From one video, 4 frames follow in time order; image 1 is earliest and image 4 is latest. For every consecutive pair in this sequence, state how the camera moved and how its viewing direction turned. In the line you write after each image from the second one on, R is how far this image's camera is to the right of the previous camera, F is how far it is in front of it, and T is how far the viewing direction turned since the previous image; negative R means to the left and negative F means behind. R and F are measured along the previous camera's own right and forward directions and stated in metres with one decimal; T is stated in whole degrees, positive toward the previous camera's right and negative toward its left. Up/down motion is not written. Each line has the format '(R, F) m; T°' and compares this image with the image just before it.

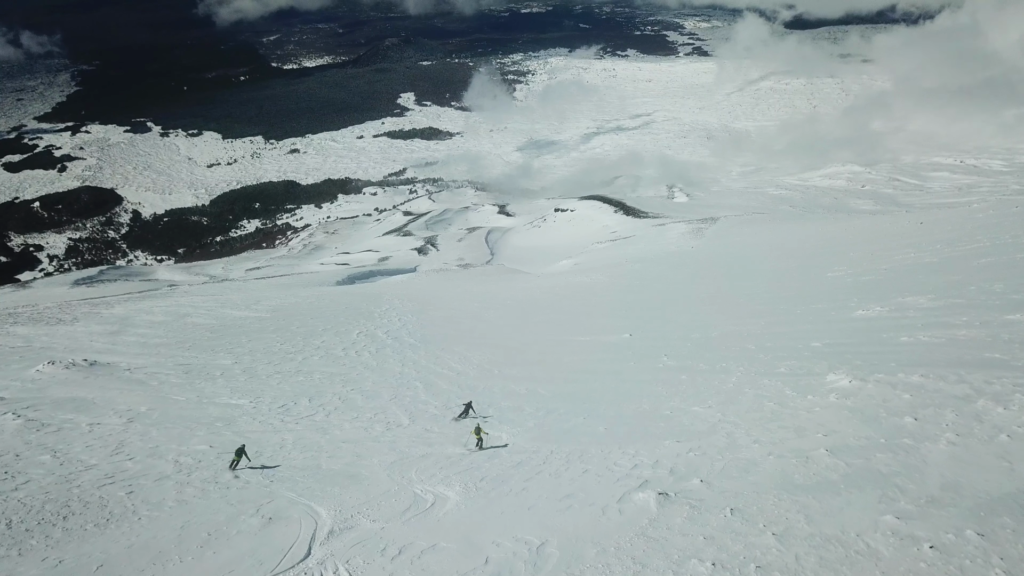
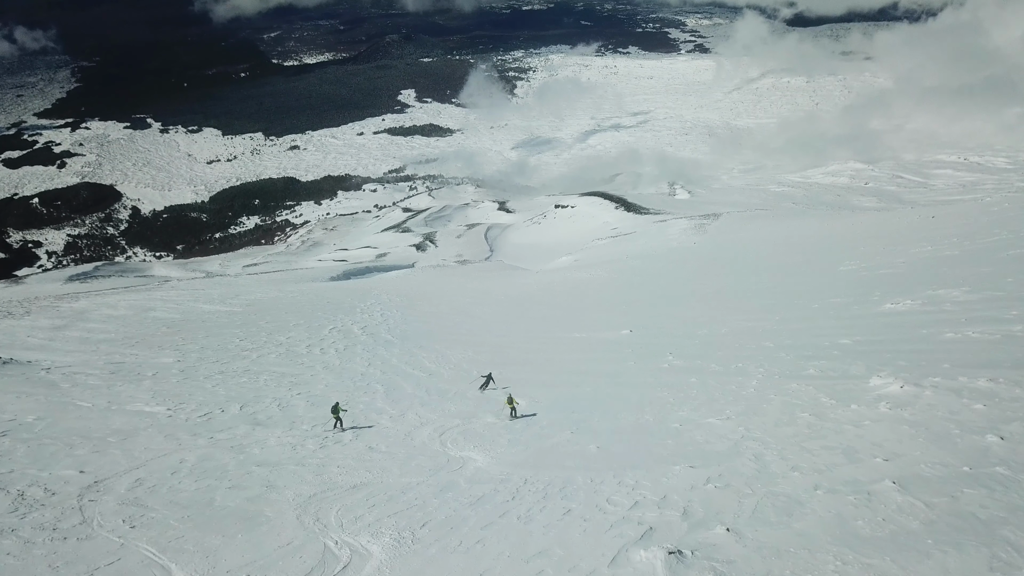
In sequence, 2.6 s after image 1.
(+0.2, +1.3) m; 0°
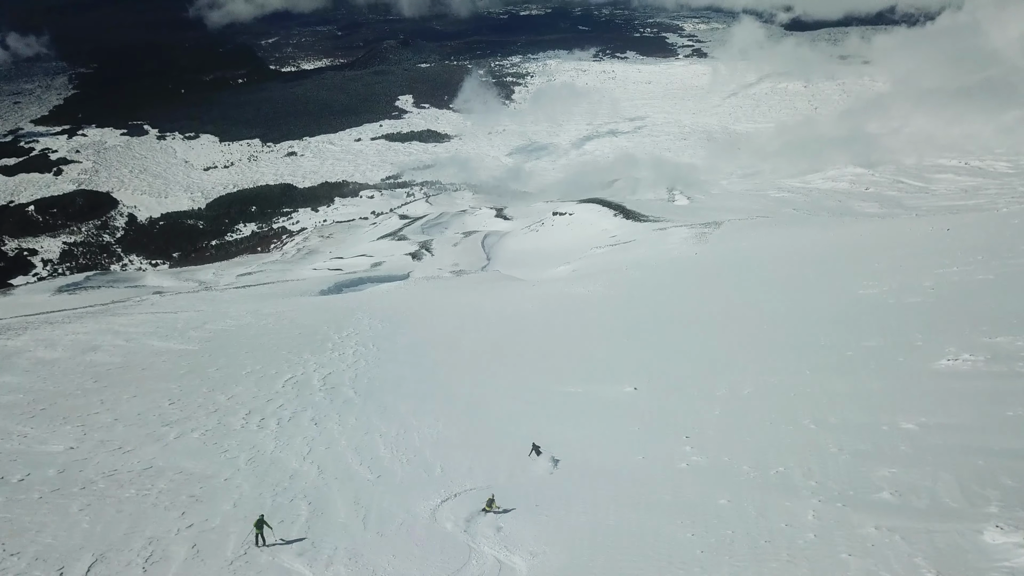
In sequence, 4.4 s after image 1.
(+0.2, +1.8) m; 0°
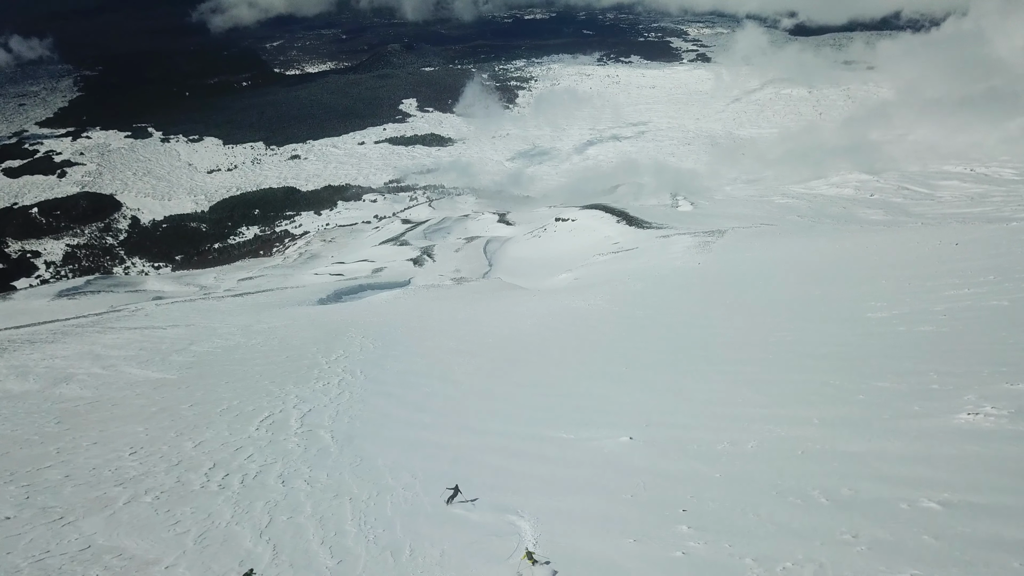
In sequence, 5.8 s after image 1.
(+0.2, +0.7) m; 0°
